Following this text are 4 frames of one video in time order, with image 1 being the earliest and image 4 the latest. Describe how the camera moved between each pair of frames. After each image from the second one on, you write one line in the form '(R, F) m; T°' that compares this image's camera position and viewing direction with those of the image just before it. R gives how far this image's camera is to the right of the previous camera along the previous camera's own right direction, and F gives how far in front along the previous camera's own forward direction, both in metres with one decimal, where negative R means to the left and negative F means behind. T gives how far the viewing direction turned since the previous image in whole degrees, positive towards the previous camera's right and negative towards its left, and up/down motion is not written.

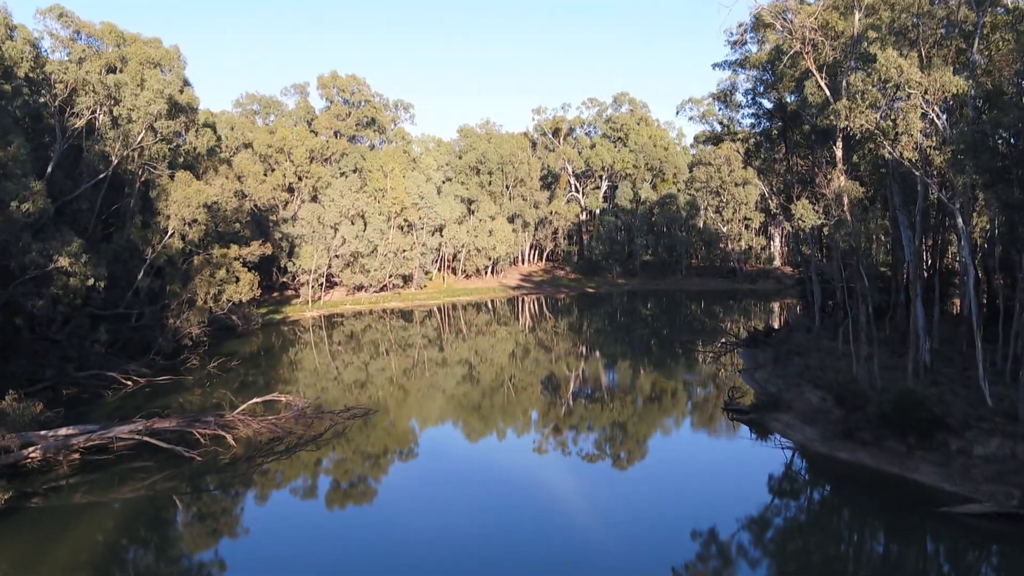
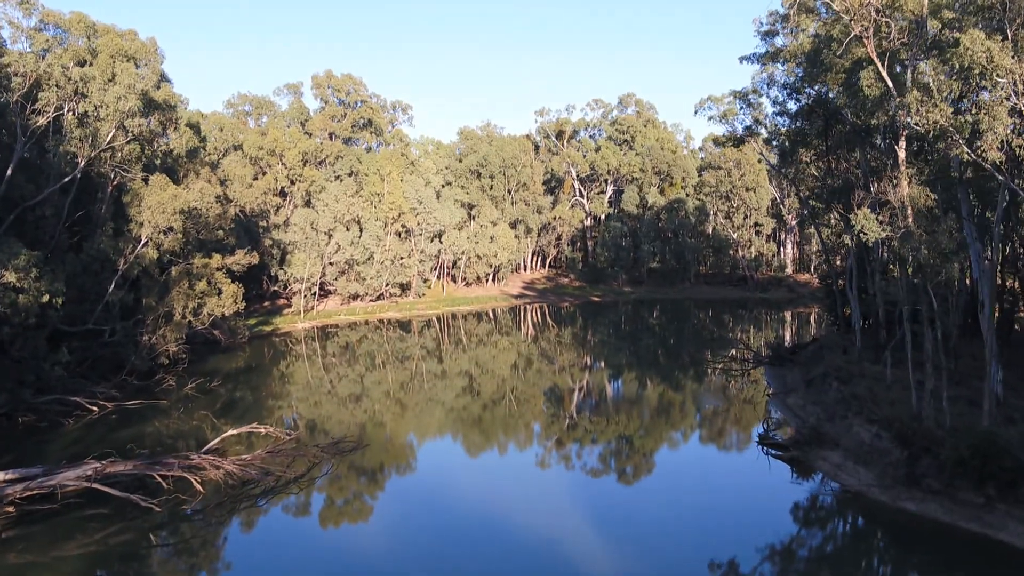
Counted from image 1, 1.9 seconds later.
(-0.2, +2.2) m; 0°
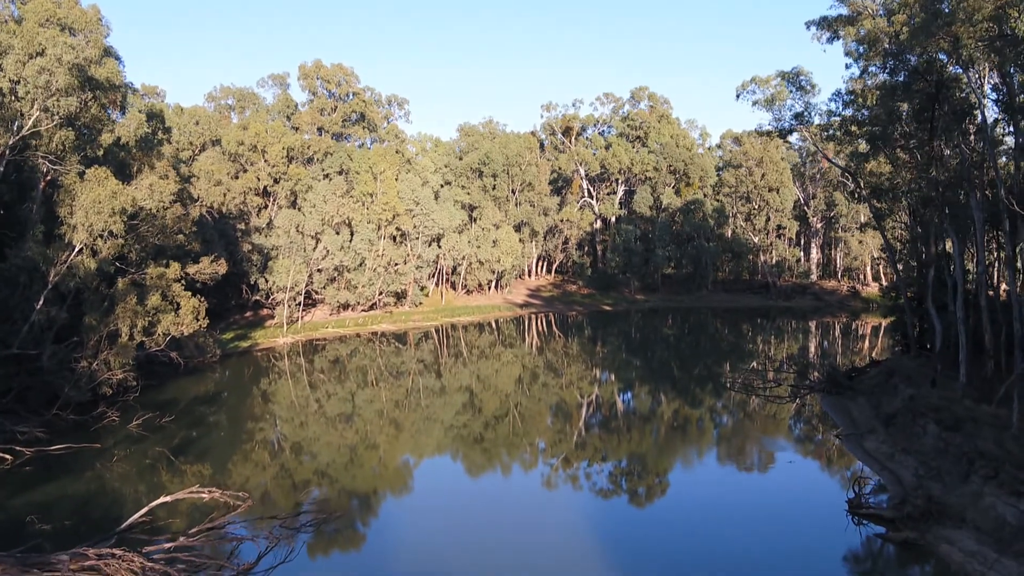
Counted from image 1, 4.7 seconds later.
(-0.4, +4.1) m; 0°
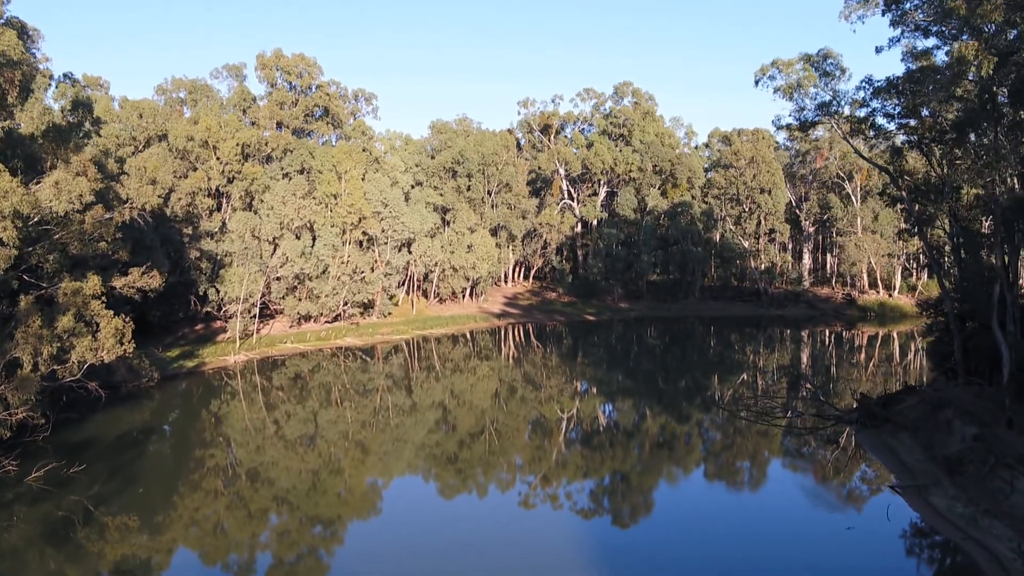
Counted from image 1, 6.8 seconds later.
(-0.5, +3.3) m; +3°
